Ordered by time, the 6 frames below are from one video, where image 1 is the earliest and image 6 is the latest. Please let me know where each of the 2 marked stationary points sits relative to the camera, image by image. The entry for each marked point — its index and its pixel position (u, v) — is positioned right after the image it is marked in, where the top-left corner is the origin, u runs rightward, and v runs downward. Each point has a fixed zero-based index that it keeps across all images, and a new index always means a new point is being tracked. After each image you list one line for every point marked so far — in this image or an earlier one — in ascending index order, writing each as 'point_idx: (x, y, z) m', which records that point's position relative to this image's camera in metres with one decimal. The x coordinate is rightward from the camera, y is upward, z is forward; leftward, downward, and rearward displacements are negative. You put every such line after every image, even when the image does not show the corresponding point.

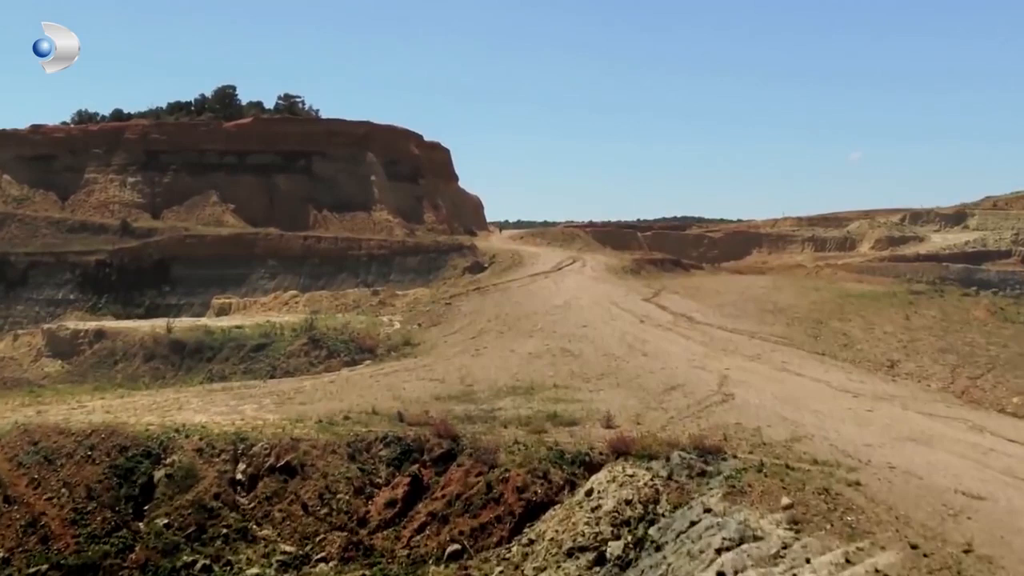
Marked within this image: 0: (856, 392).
0: (+4.5, -1.4, +16.4) m
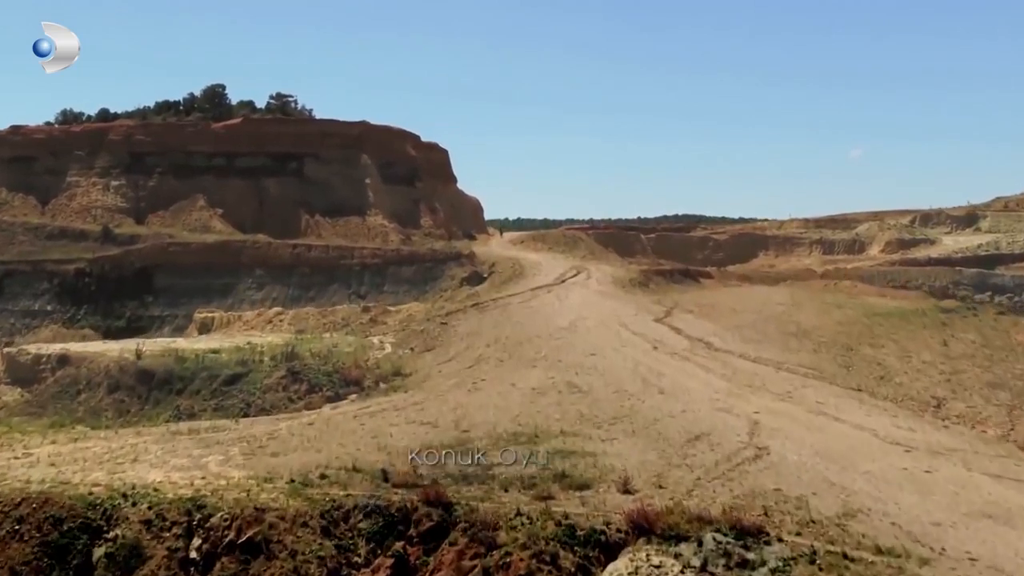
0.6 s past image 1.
0: (+4.6, -1.8, +14.3) m
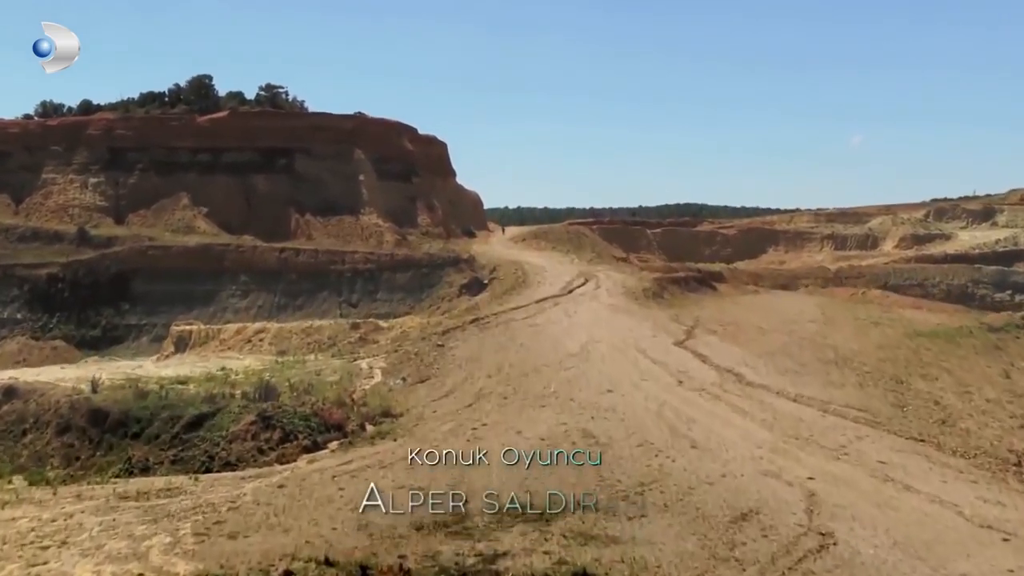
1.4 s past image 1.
0: (+4.6, -2.3, +11.7) m
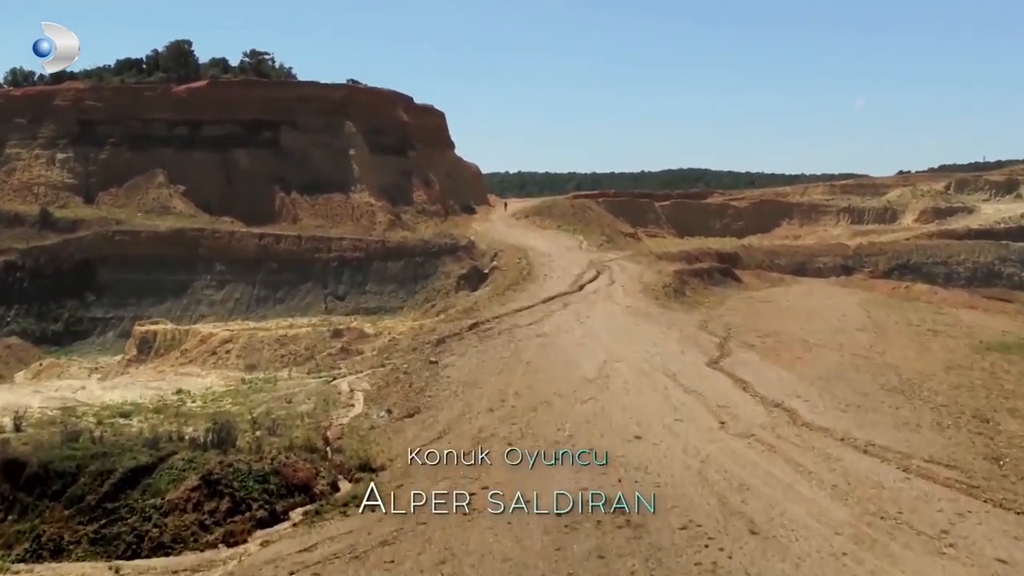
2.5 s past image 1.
0: (+4.7, -2.8, +8.4) m
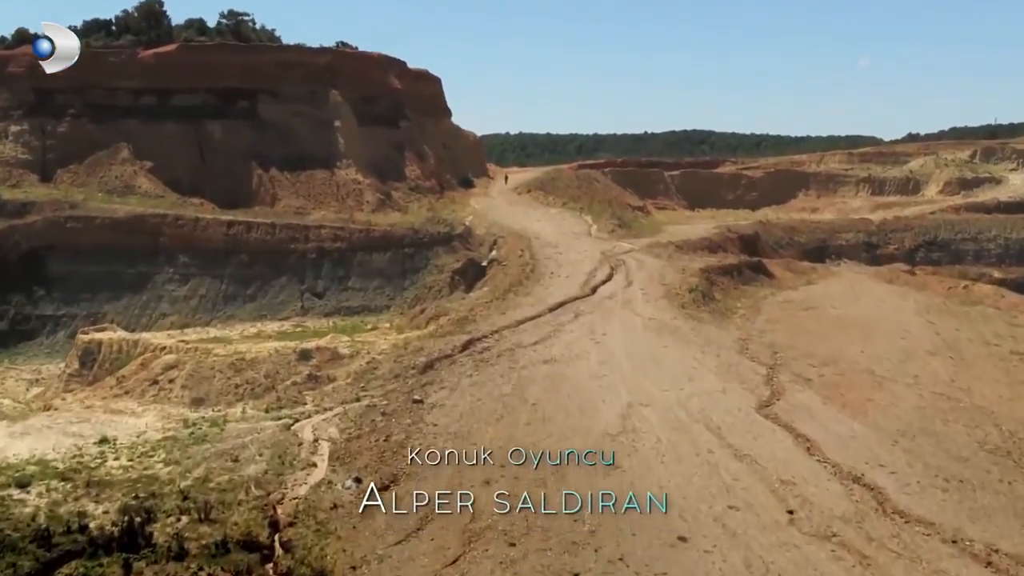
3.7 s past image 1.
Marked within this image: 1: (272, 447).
0: (+4.7, -3.4, +4.7) m
1: (-3.0, -1.9, +15.5) m
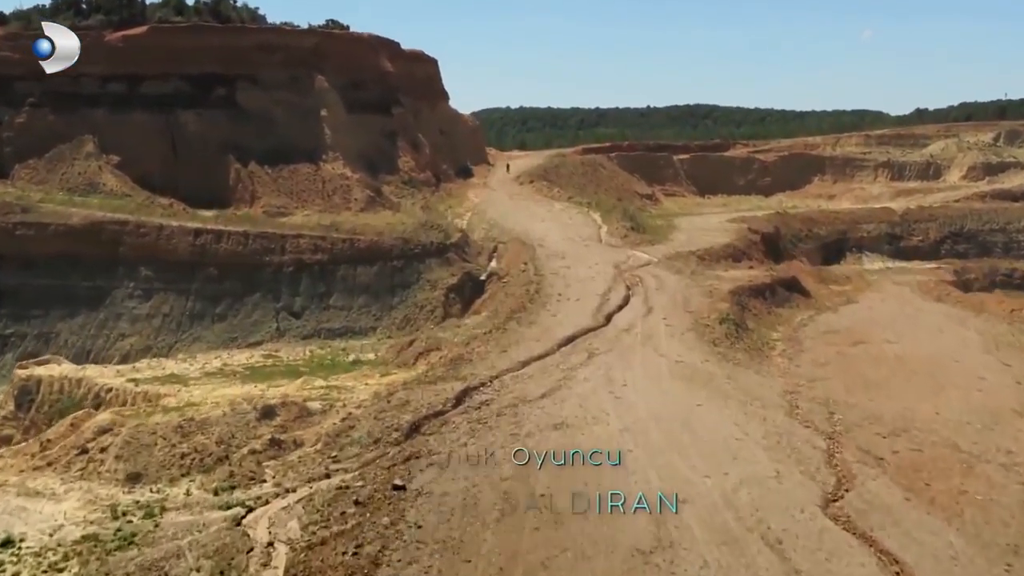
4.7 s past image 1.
0: (+4.8, -4.4, +1.6) m
1: (-3.0, -2.6, +12.3) m
